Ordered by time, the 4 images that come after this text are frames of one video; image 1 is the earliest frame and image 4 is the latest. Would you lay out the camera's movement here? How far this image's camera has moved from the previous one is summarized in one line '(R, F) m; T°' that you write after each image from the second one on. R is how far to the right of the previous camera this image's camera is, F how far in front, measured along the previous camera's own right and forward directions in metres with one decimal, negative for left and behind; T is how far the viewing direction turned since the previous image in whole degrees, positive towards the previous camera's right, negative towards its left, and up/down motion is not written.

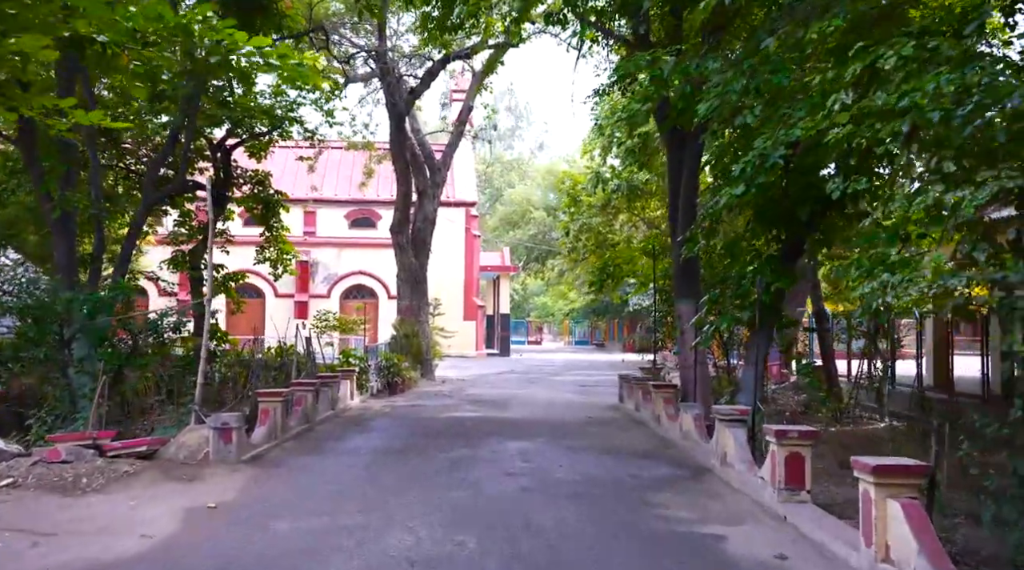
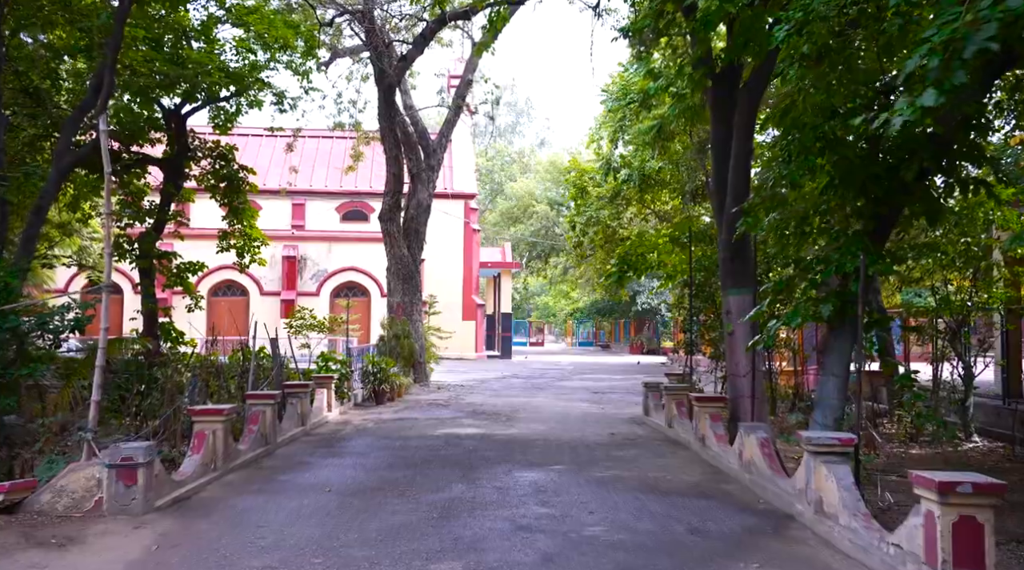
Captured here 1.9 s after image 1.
(-0.1, +2.7) m; 0°
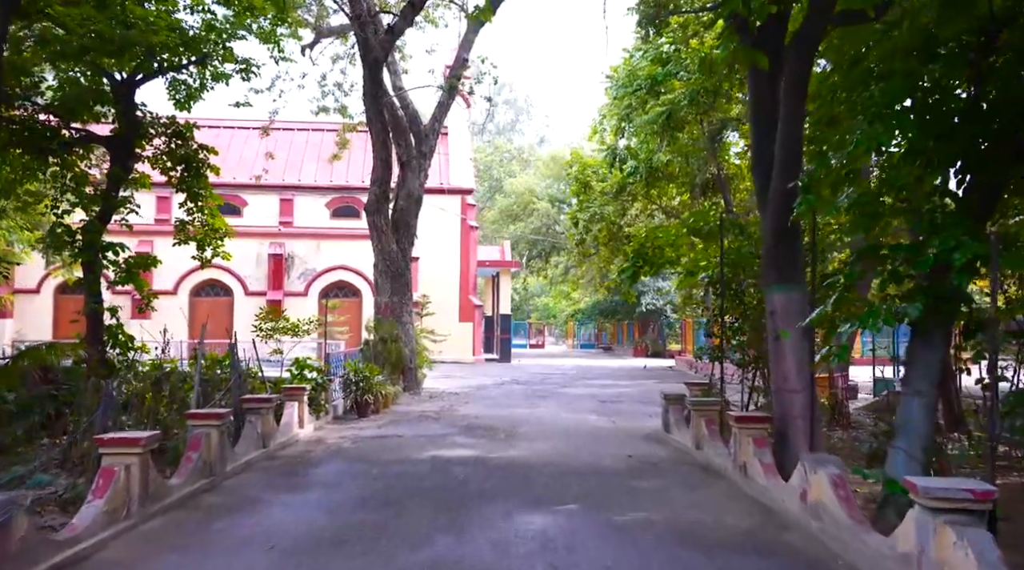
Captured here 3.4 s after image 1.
(0.0, +2.0) m; 0°
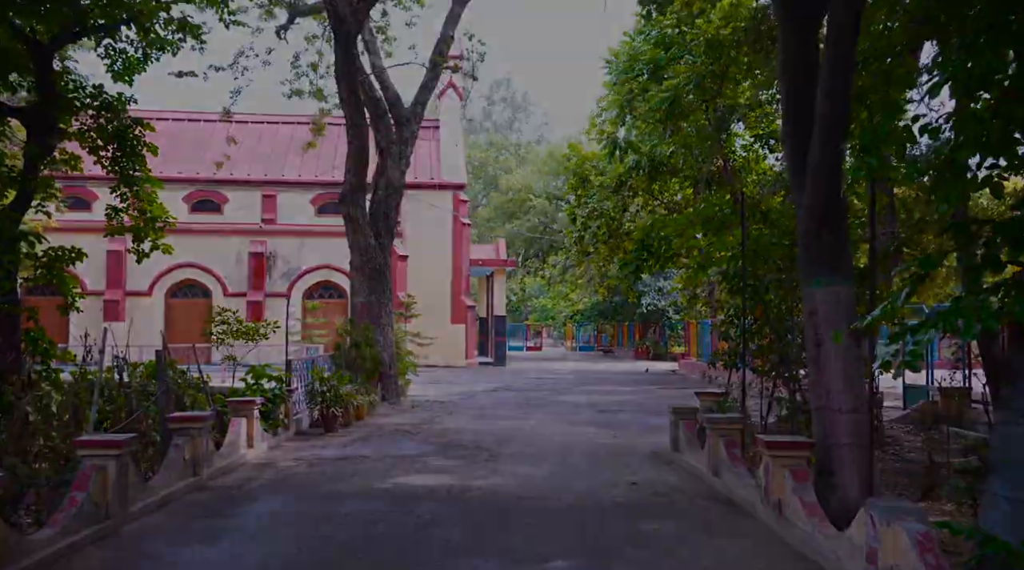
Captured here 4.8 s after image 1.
(+0.2, +1.9) m; 0°
